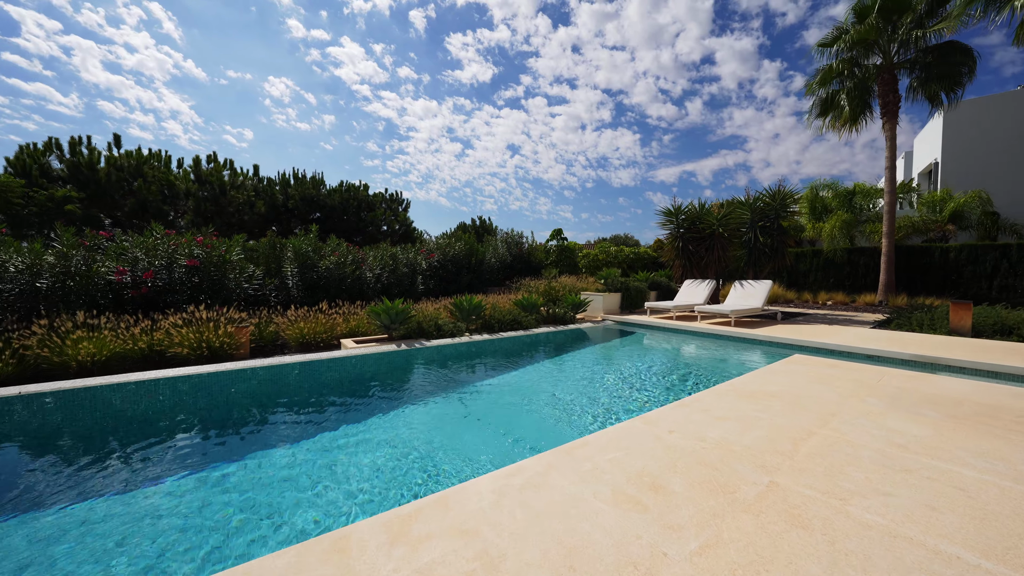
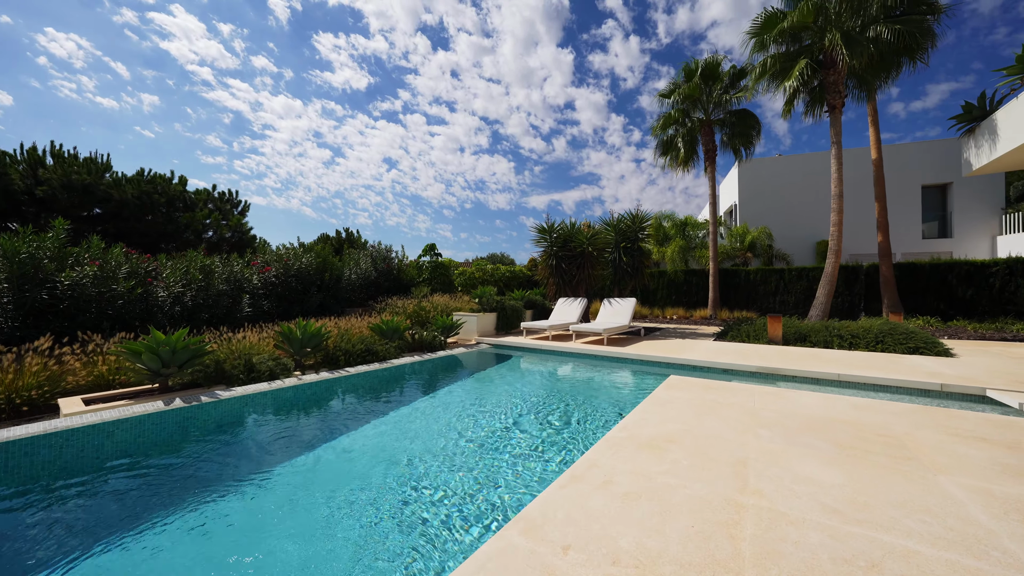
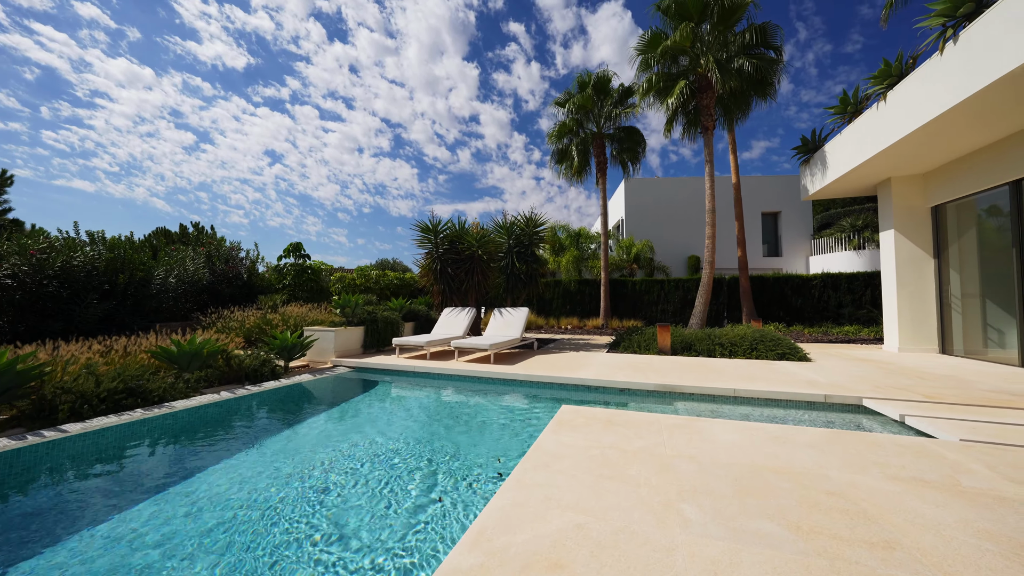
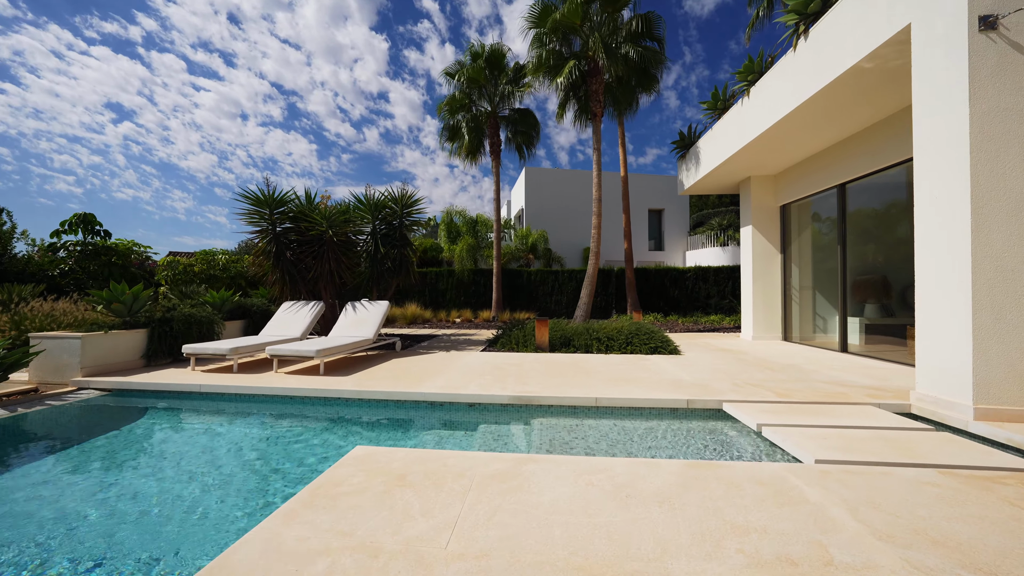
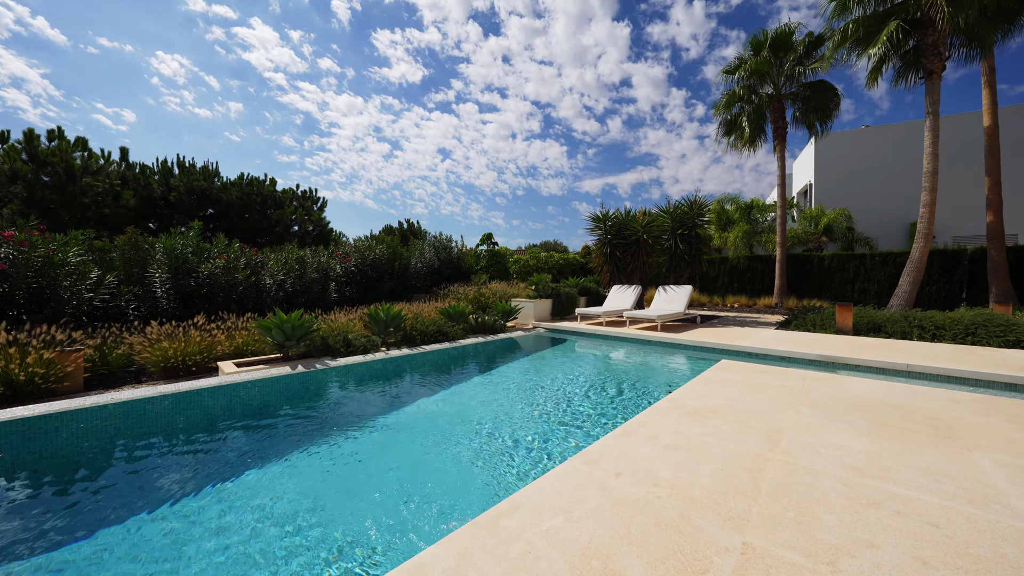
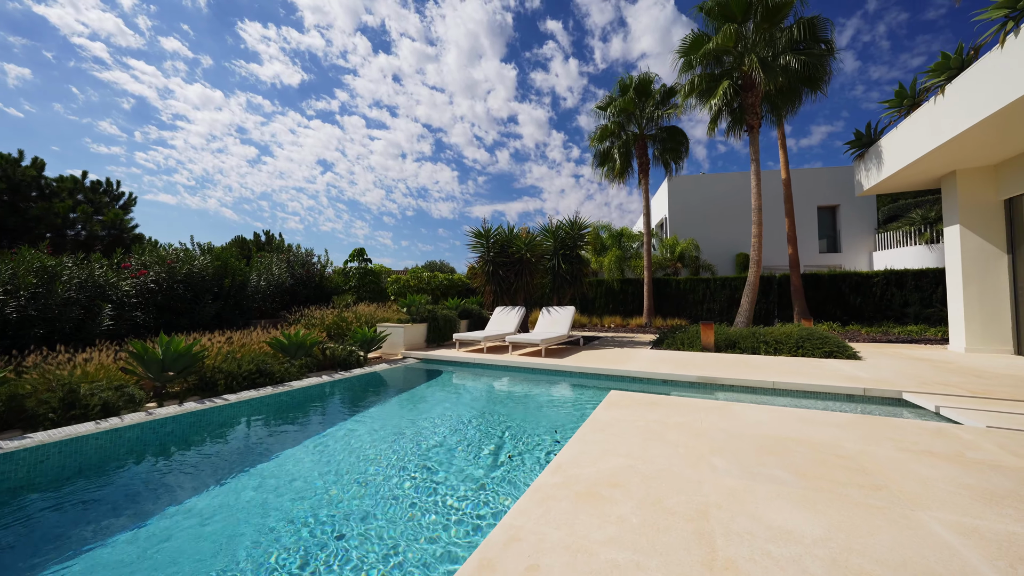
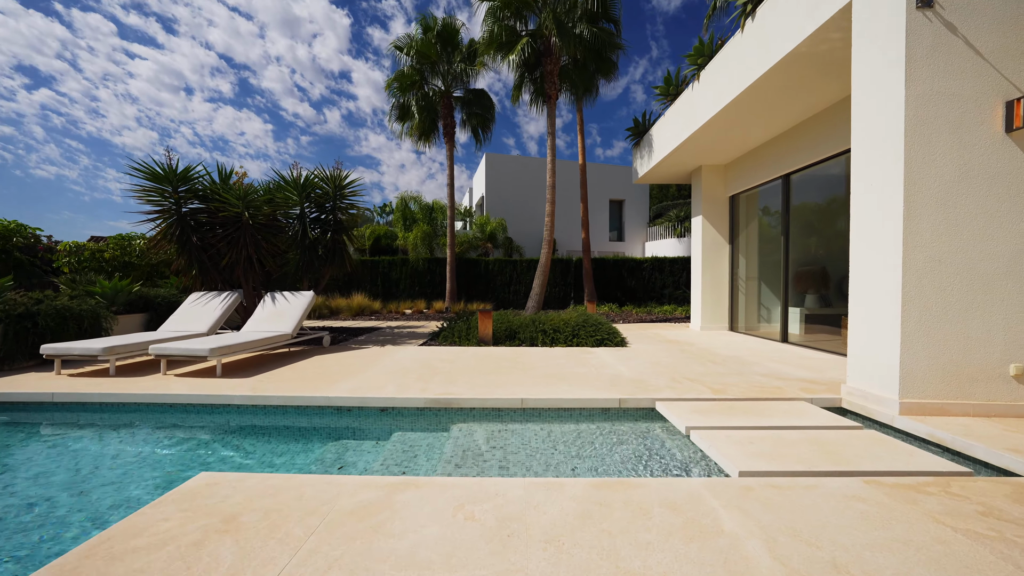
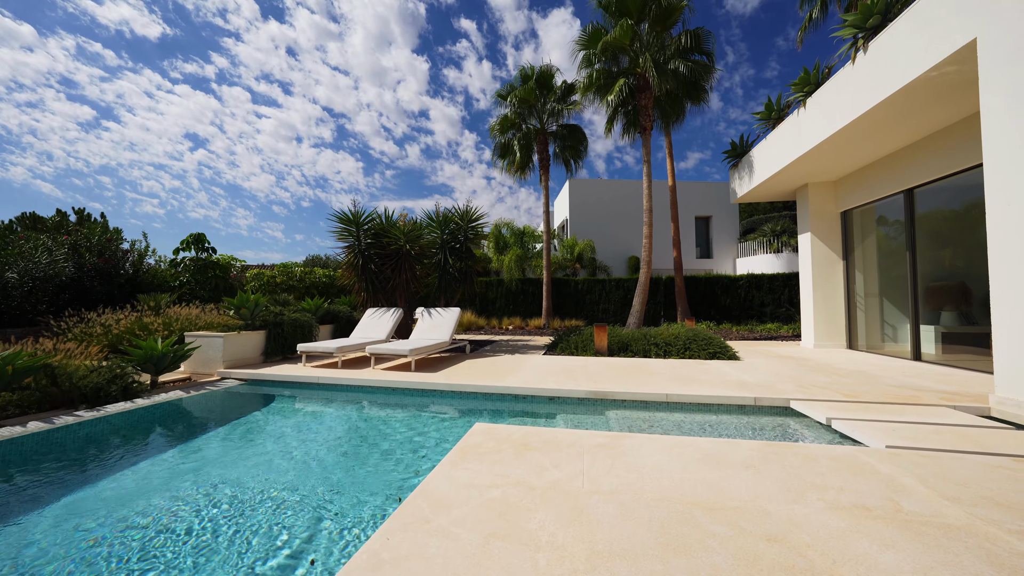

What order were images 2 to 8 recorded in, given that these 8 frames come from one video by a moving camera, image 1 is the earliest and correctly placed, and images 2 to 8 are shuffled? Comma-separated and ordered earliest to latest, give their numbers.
5, 2, 6, 3, 8, 4, 7
